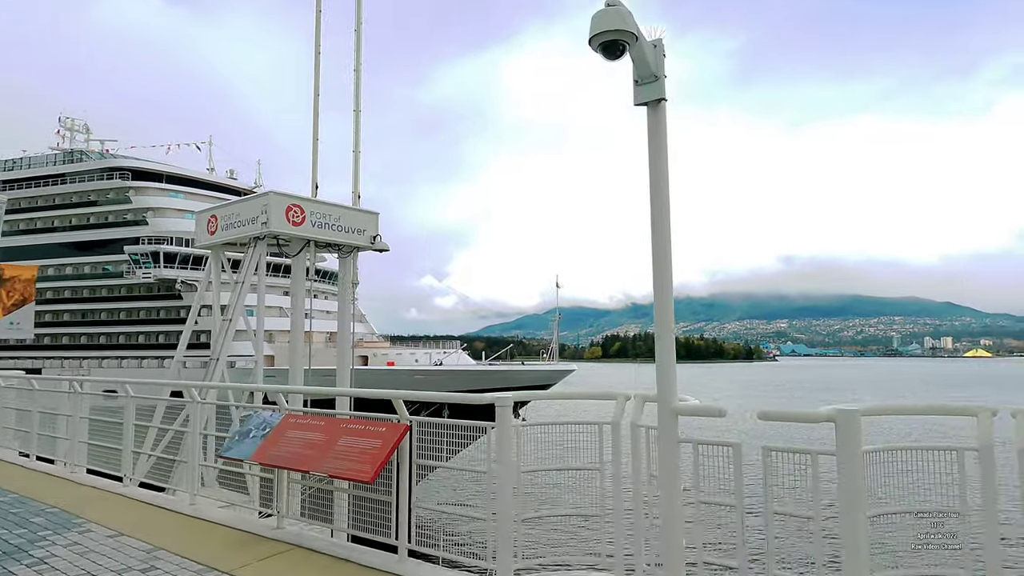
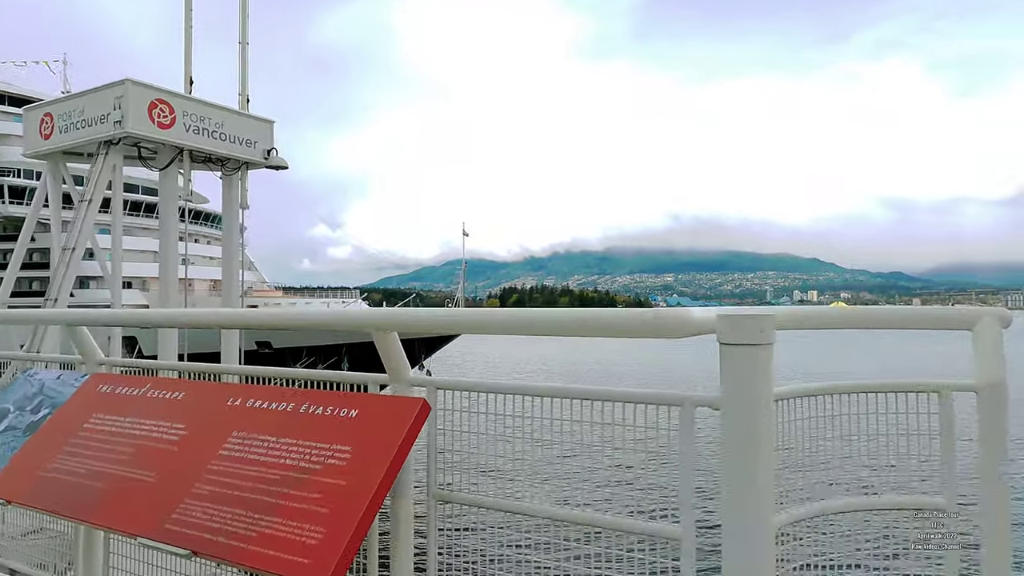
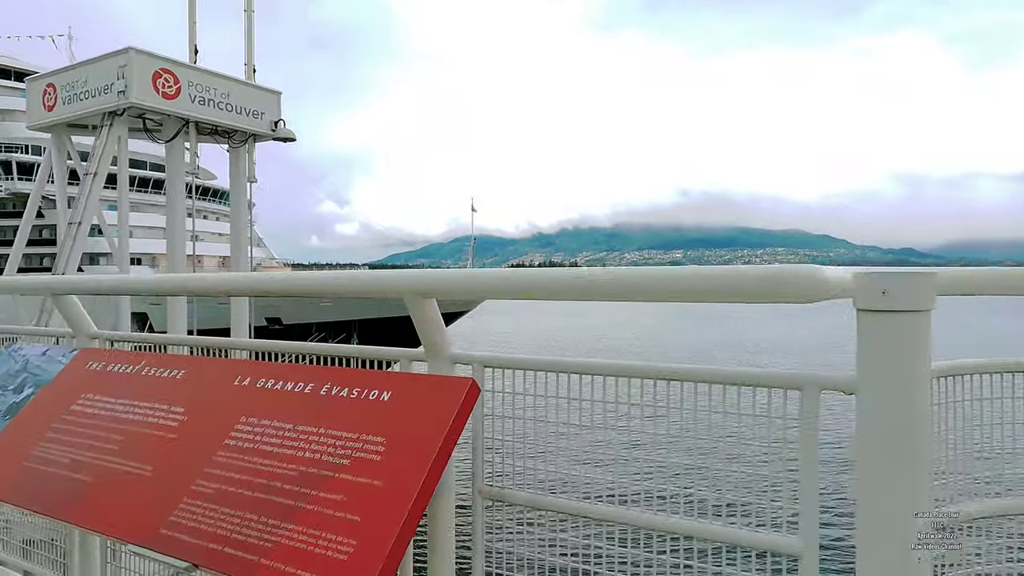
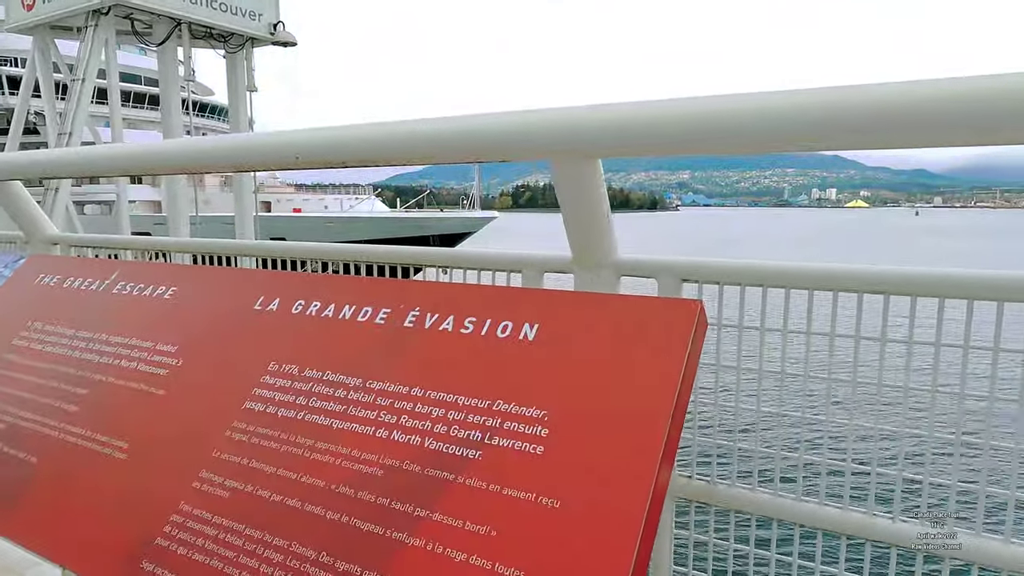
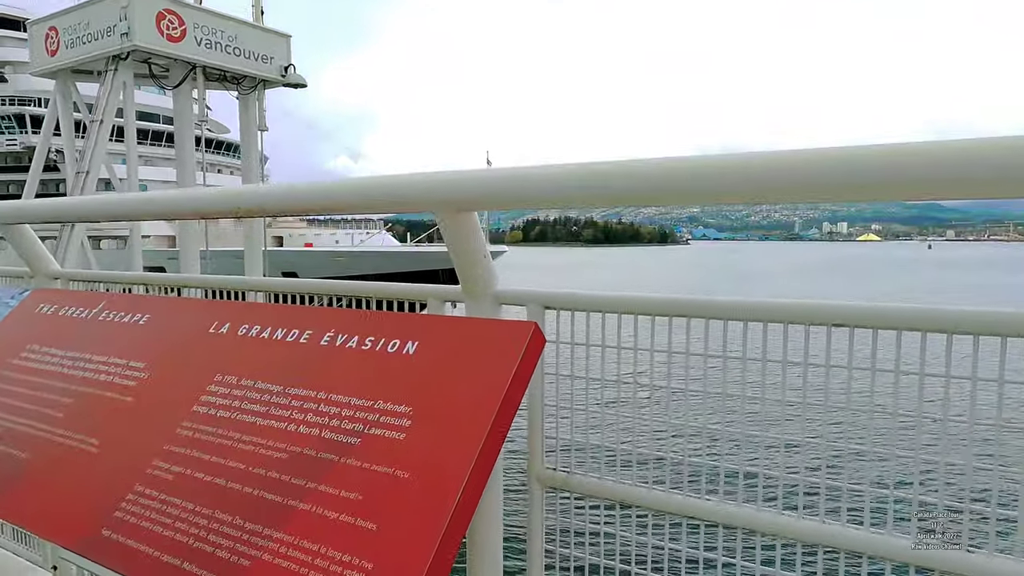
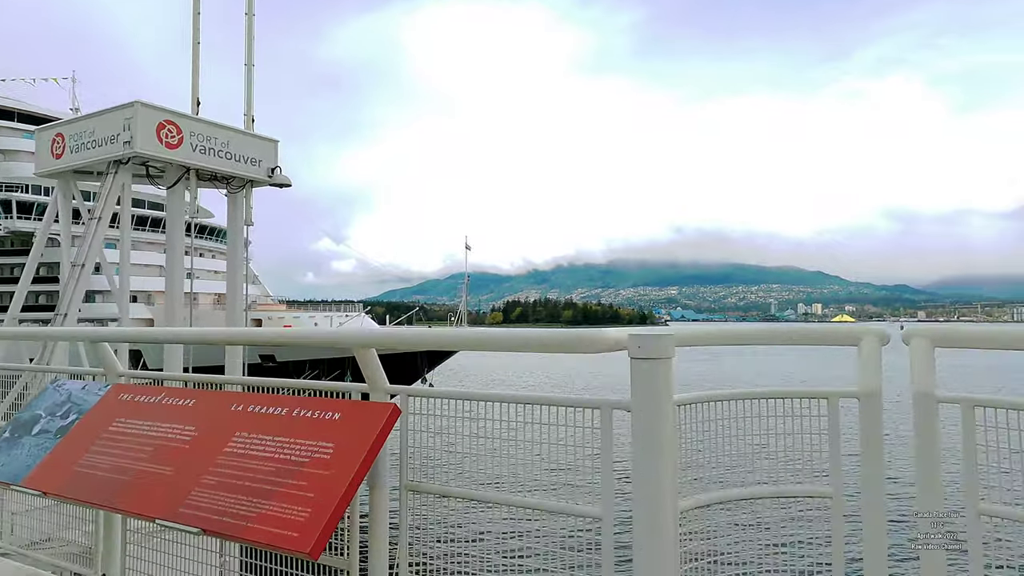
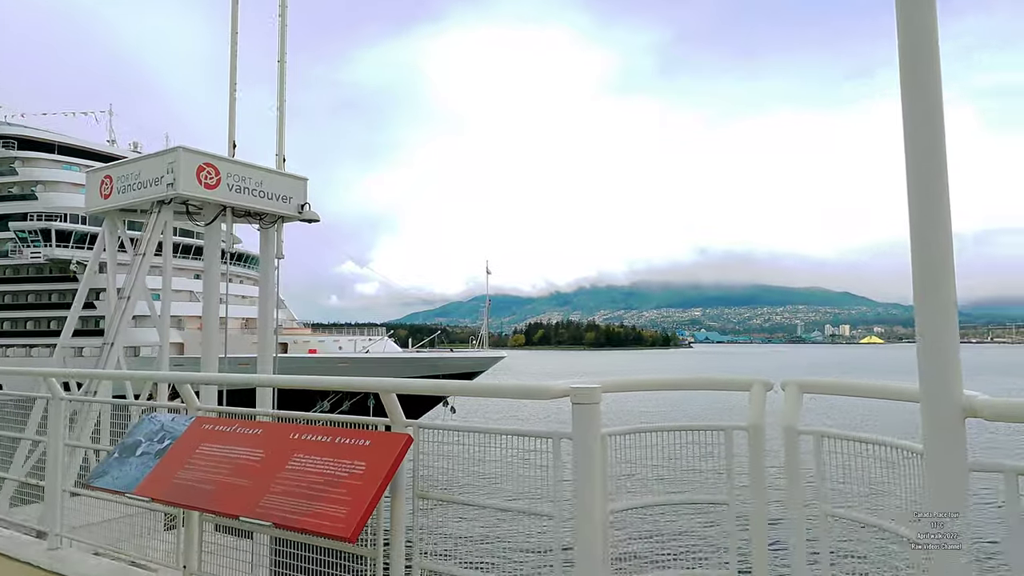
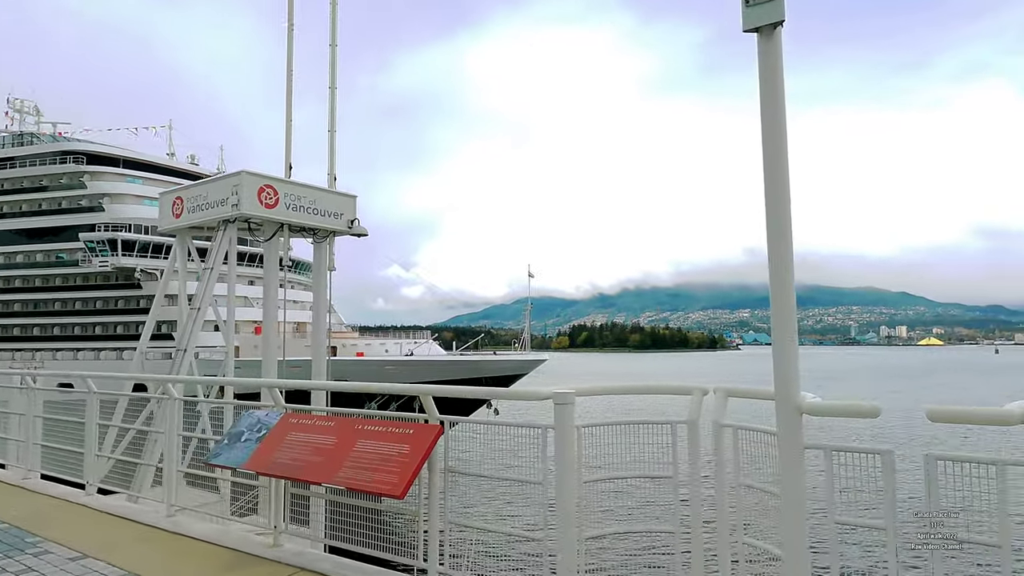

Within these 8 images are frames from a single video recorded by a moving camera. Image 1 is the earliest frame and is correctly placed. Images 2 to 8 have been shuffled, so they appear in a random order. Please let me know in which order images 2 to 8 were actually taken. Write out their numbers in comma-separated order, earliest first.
8, 7, 6, 2, 3, 5, 4
